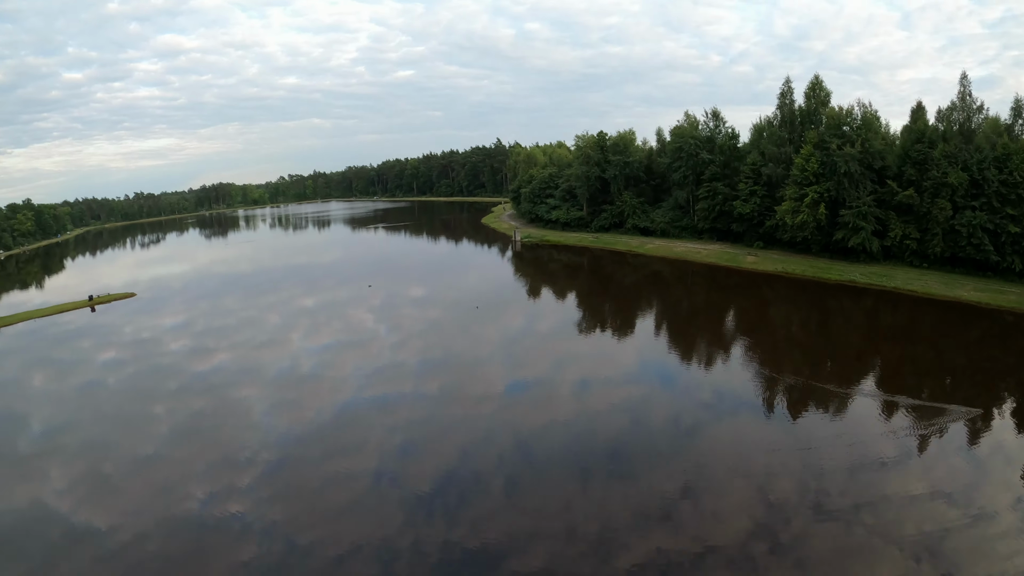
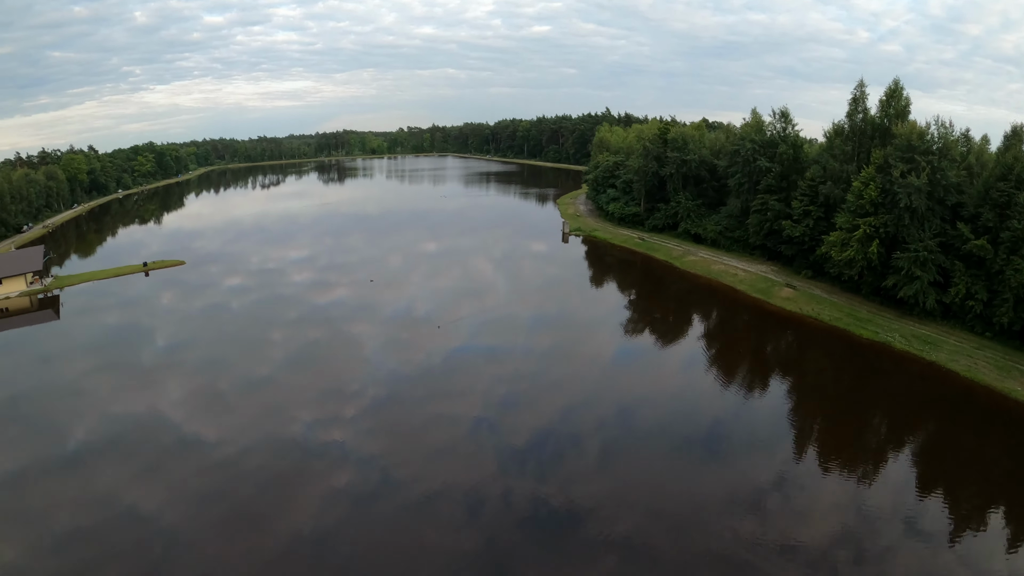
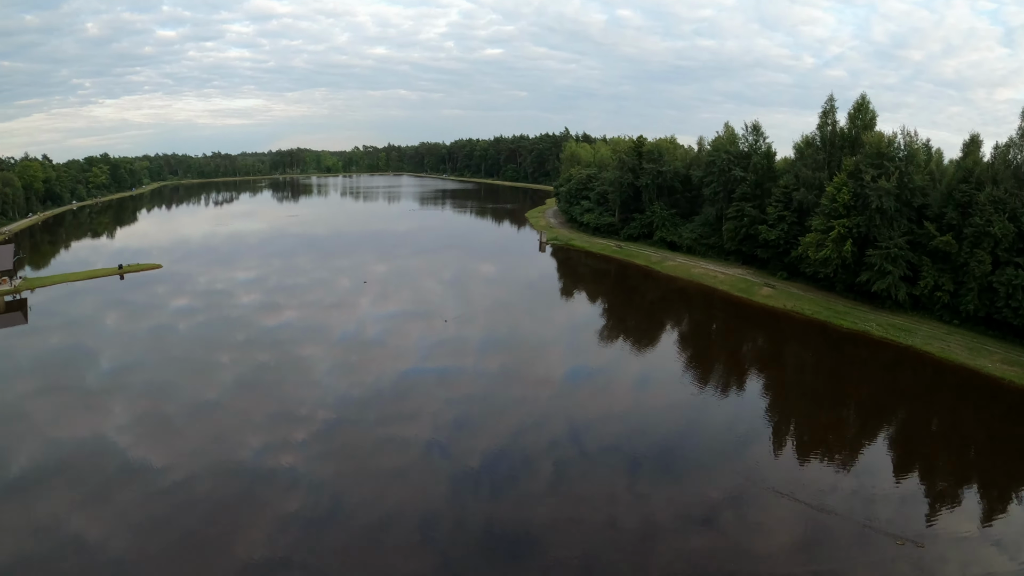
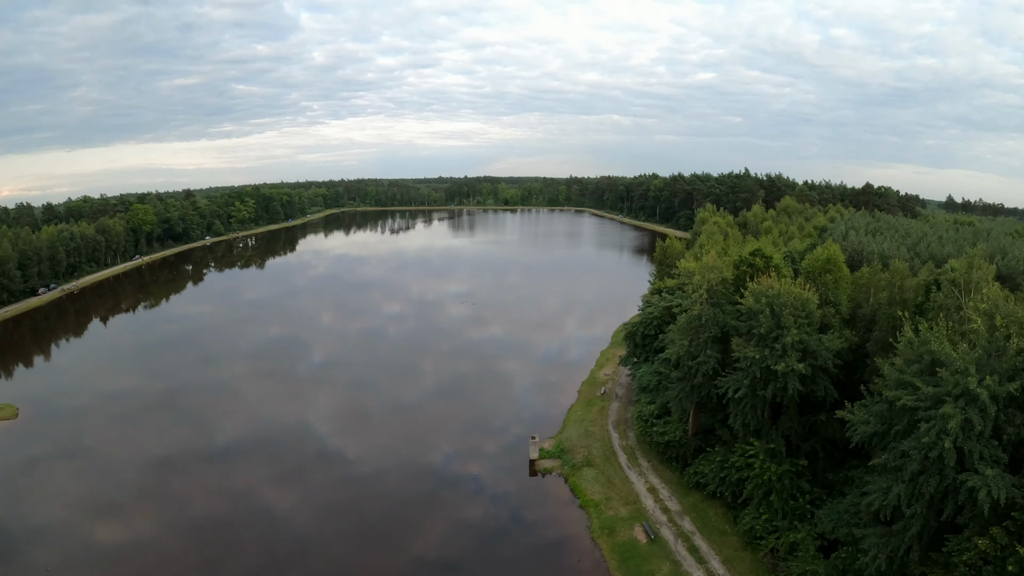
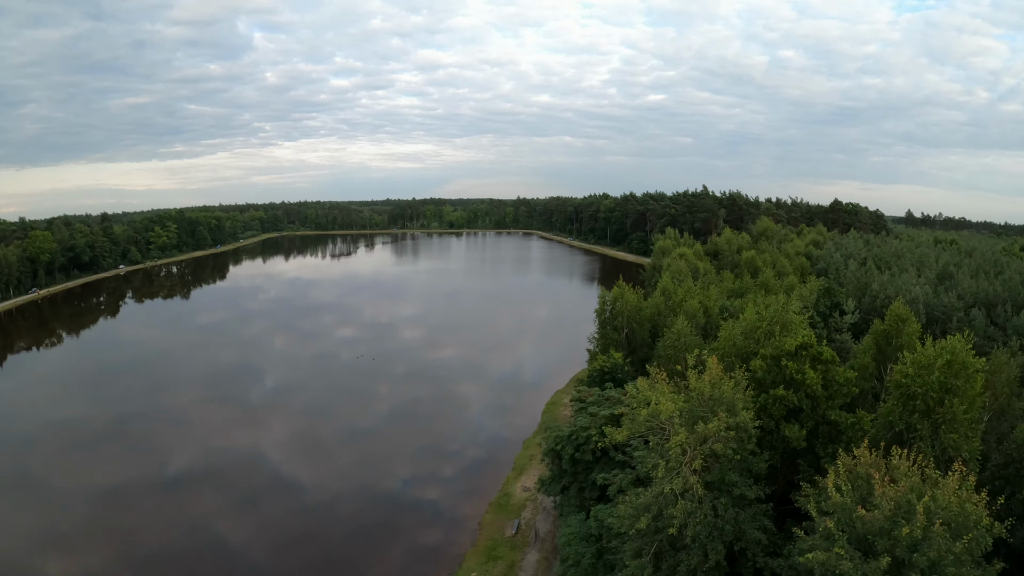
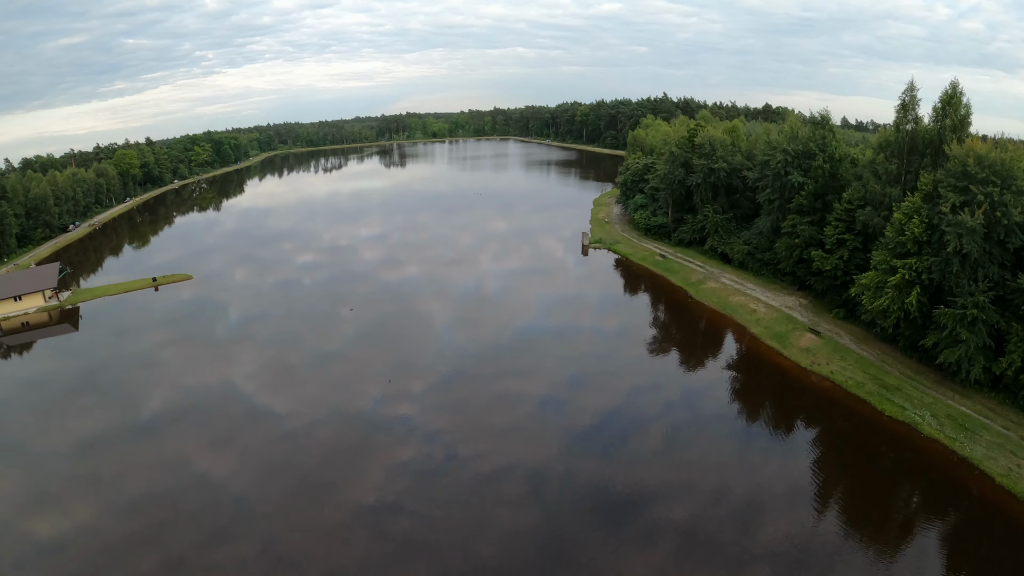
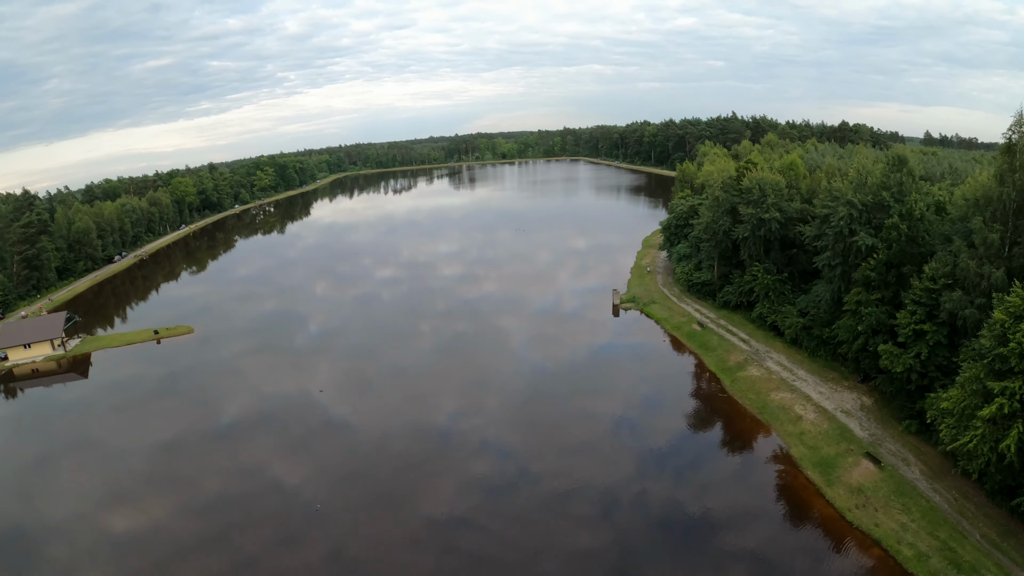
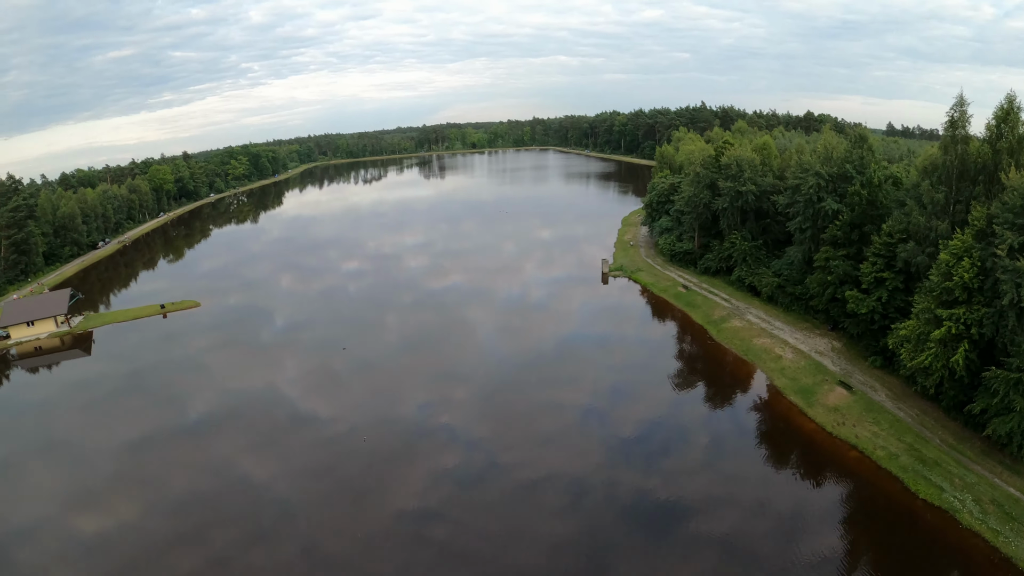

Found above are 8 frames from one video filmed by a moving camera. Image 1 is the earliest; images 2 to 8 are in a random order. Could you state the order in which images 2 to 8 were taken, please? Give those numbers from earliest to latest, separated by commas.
3, 2, 6, 8, 7, 4, 5
